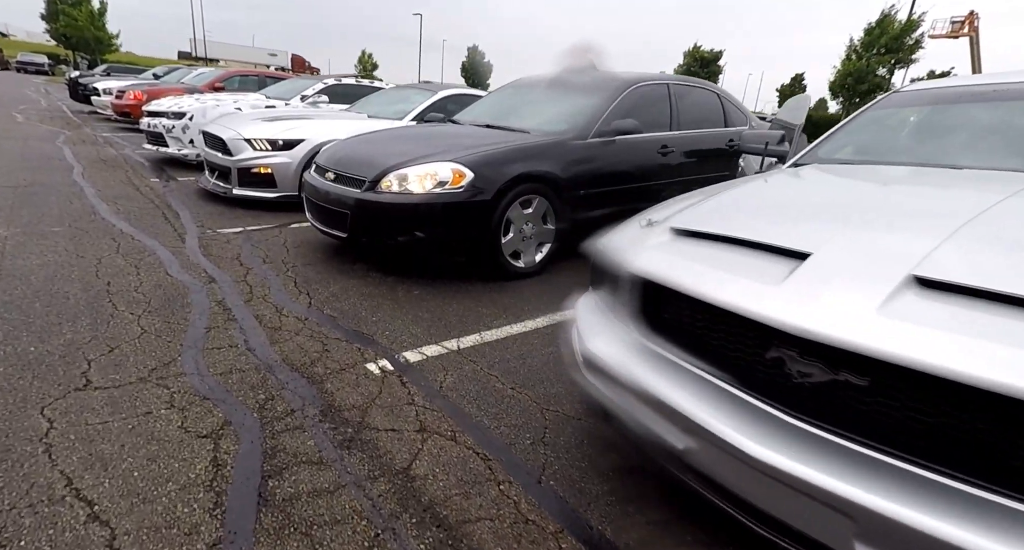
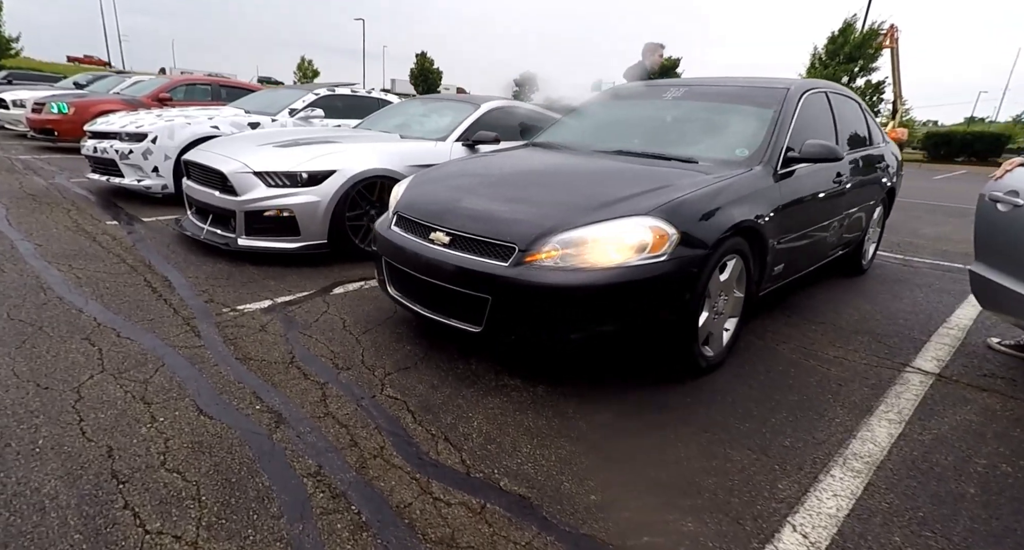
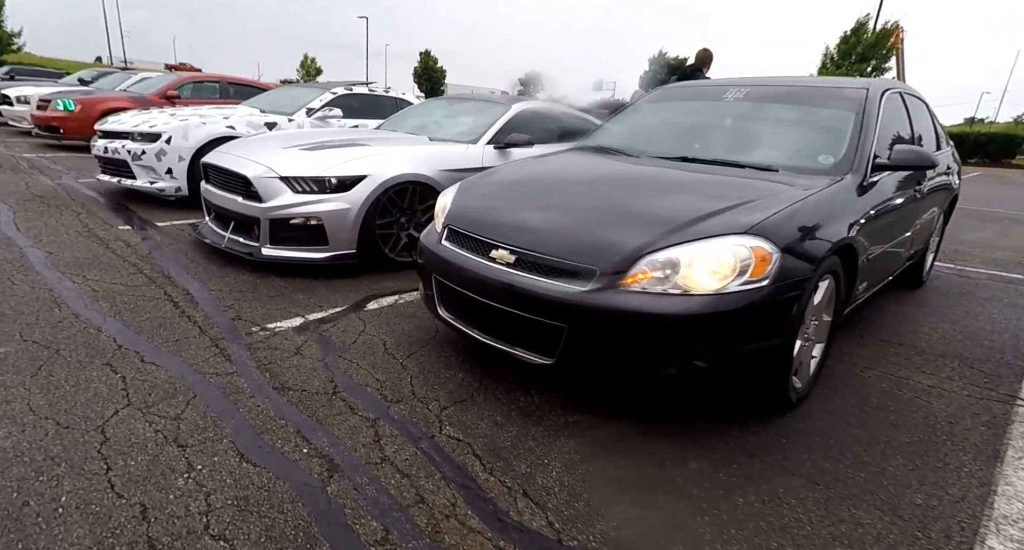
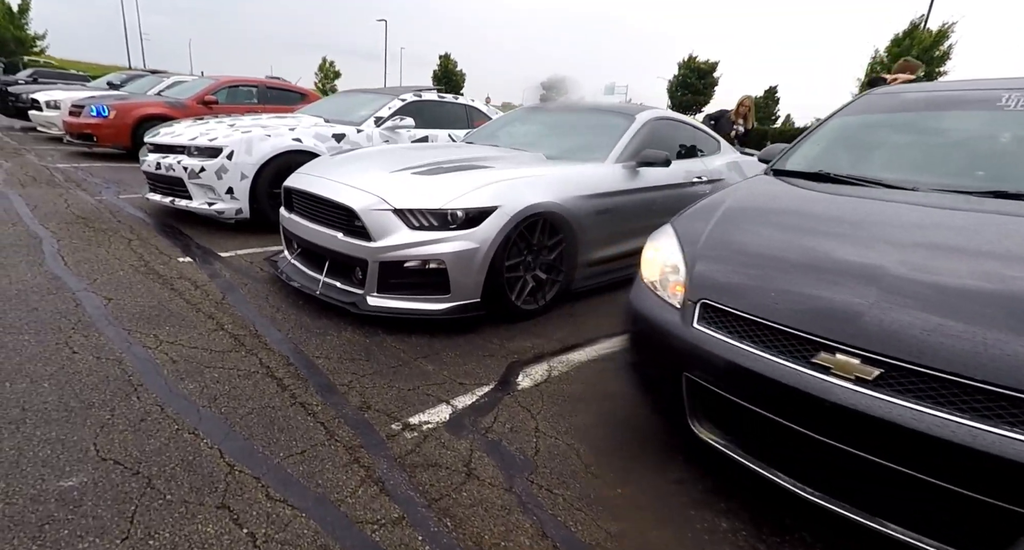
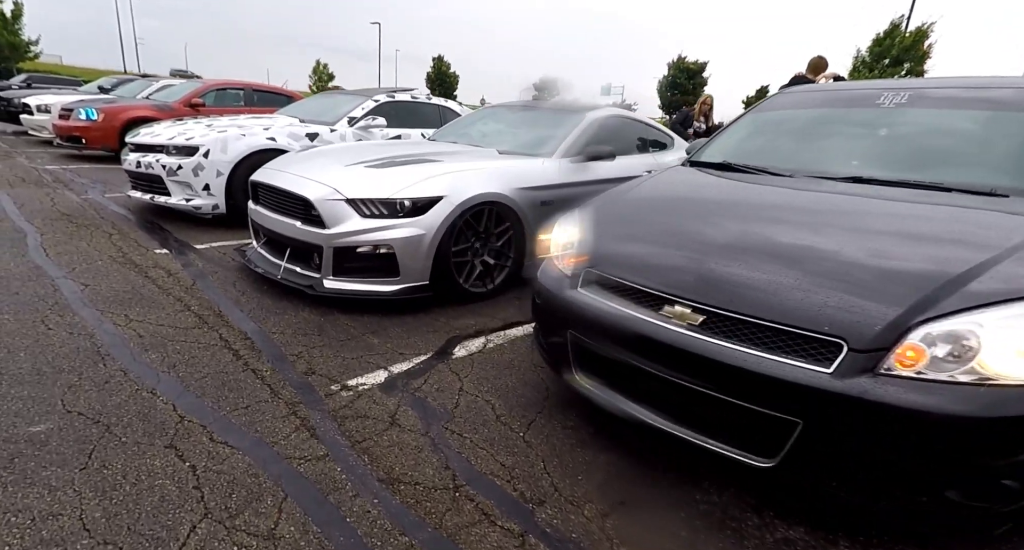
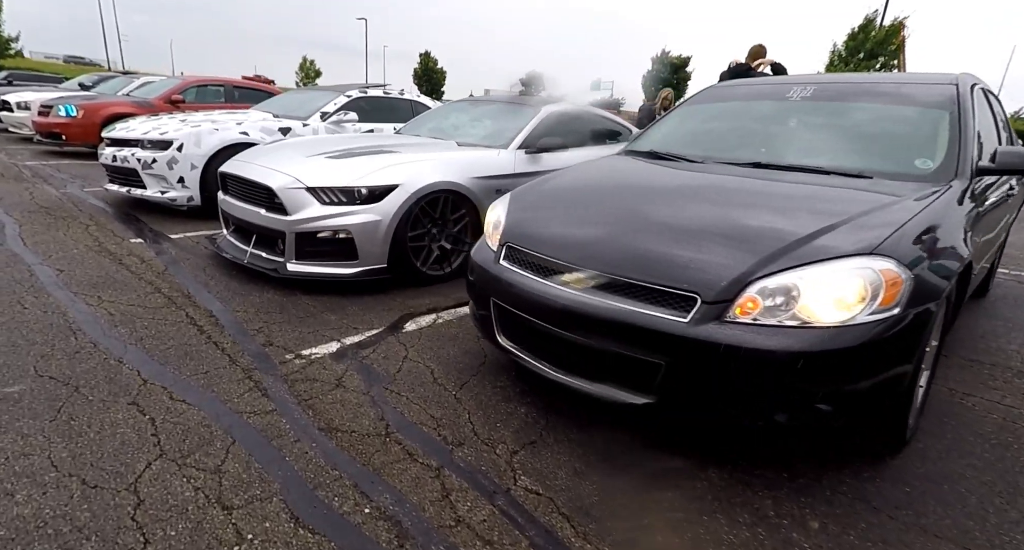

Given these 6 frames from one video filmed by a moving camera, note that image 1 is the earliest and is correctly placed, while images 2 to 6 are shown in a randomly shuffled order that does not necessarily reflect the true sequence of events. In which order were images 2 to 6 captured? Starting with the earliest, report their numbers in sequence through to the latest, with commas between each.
2, 3, 6, 5, 4
